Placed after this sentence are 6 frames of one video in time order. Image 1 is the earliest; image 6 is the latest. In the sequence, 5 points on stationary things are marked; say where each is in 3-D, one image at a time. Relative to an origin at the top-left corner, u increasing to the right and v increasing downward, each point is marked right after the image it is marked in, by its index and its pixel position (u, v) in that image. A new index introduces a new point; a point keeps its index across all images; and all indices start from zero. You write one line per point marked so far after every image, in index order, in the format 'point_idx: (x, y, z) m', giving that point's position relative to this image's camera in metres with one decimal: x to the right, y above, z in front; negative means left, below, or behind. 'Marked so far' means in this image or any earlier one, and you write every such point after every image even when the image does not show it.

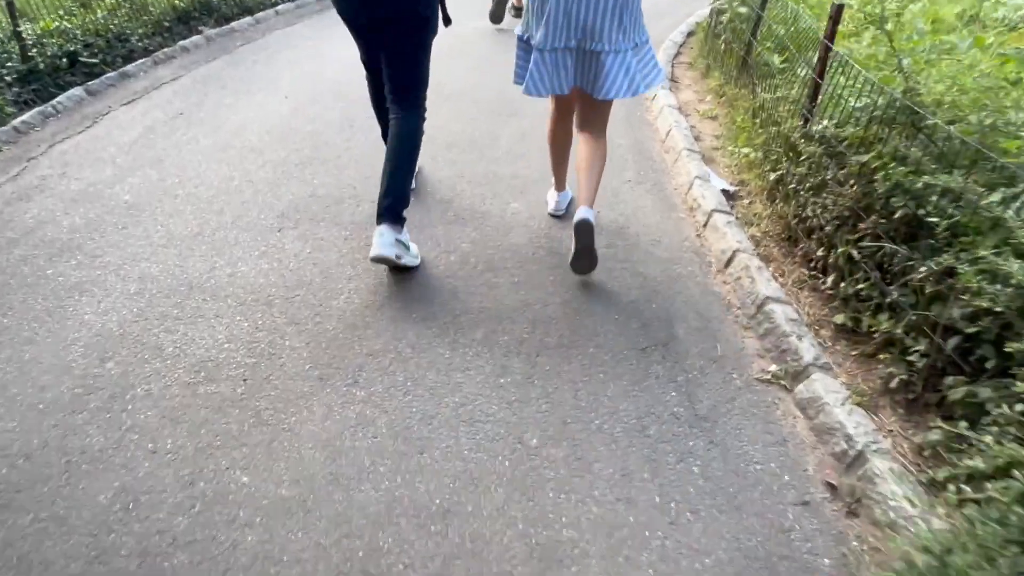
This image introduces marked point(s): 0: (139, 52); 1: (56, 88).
0: (-3.1, +1.9, +5.5) m
1: (-3.2, +1.4, +4.7) m
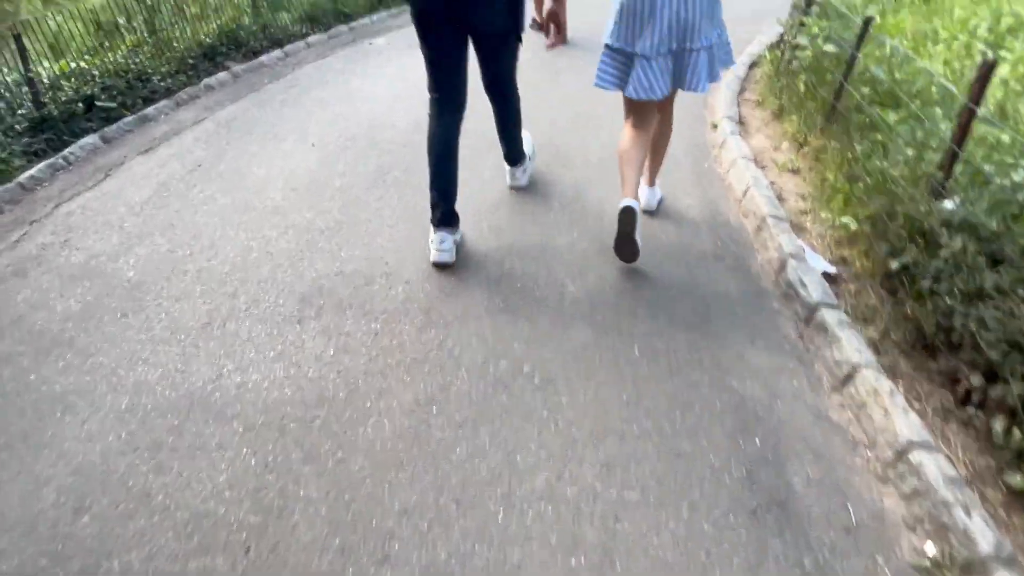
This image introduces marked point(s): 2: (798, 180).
0: (-2.7, +1.5, +5.1) m
1: (-2.9, +1.0, +4.4) m
2: (+1.5, +0.6, +3.6) m
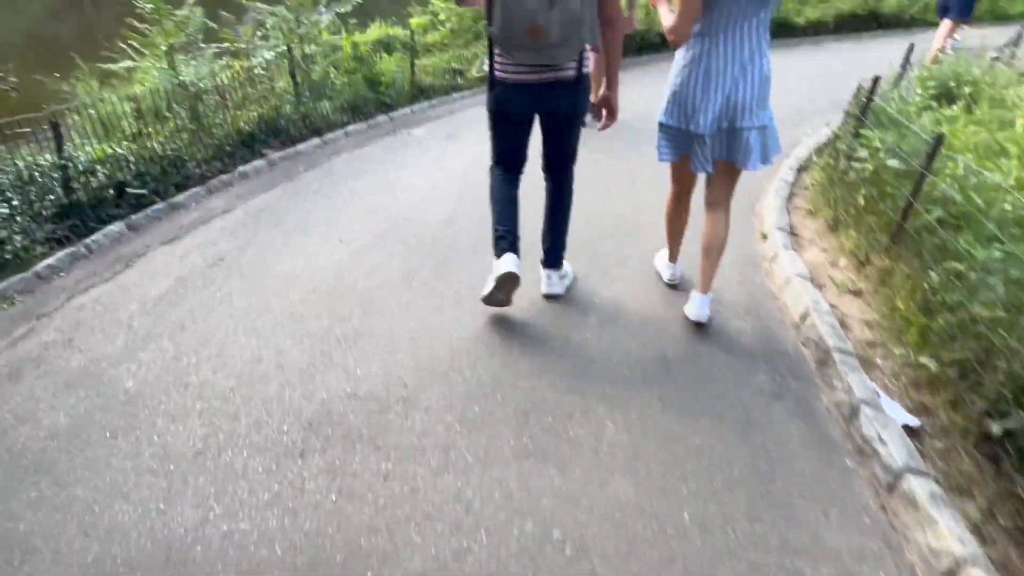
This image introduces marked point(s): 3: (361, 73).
0: (-2.4, +0.8, +5.1) m
1: (-2.7, +0.4, +4.3) m
2: (+1.7, -0.1, +3.3) m
3: (-1.6, +2.4, +7.2) m
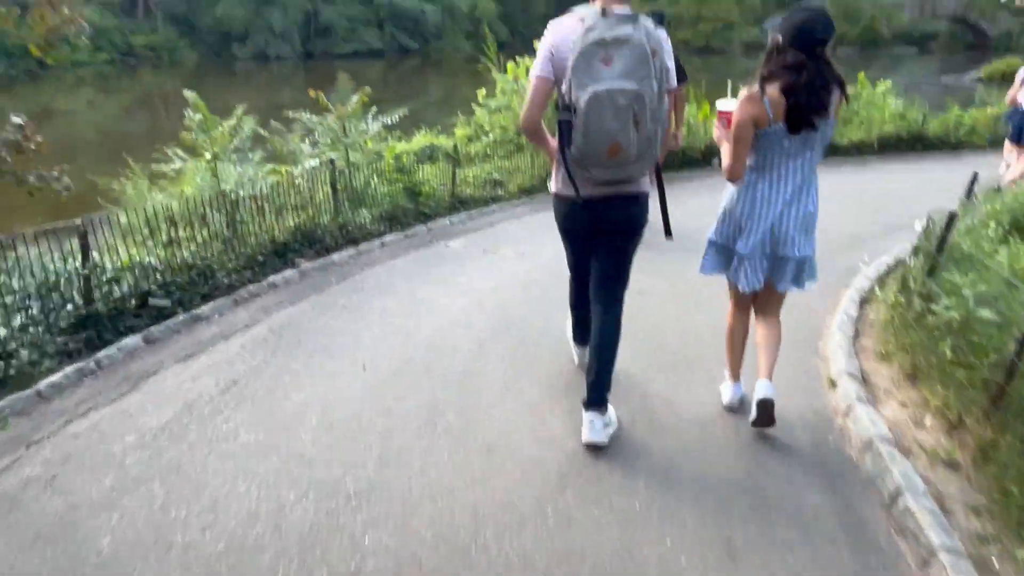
0: (-2.1, 0.0, +4.9) m
1: (-2.5, -0.3, +4.1) m
2: (+1.9, -0.8, +2.8) m
3: (-1.2, +1.1, +7.2) m
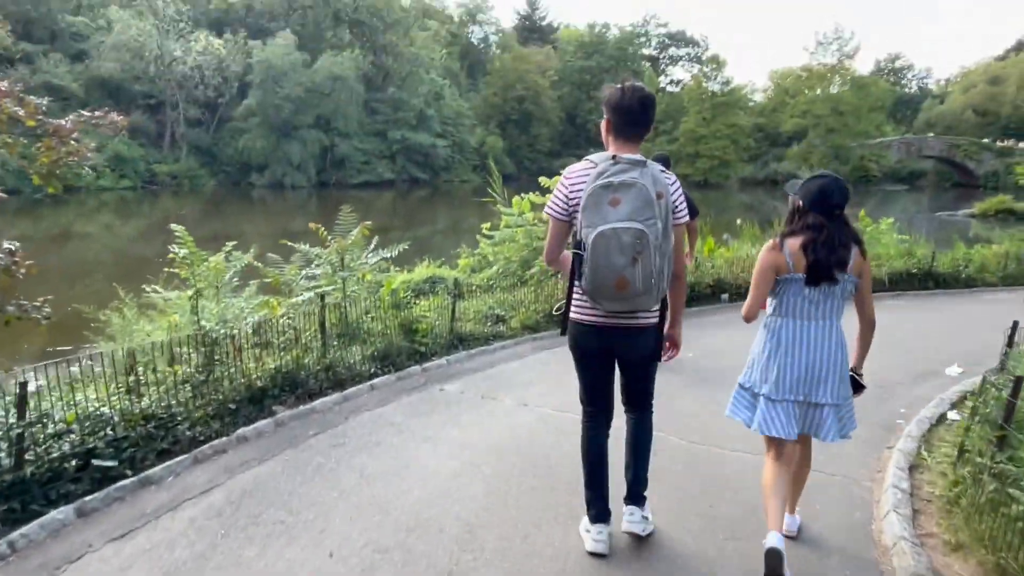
0: (-2.1, -1.0, +4.3) m
1: (-2.5, -1.1, +3.5) m
2: (+1.8, -1.5, +2.1) m
3: (-1.2, -0.3, +6.8) m
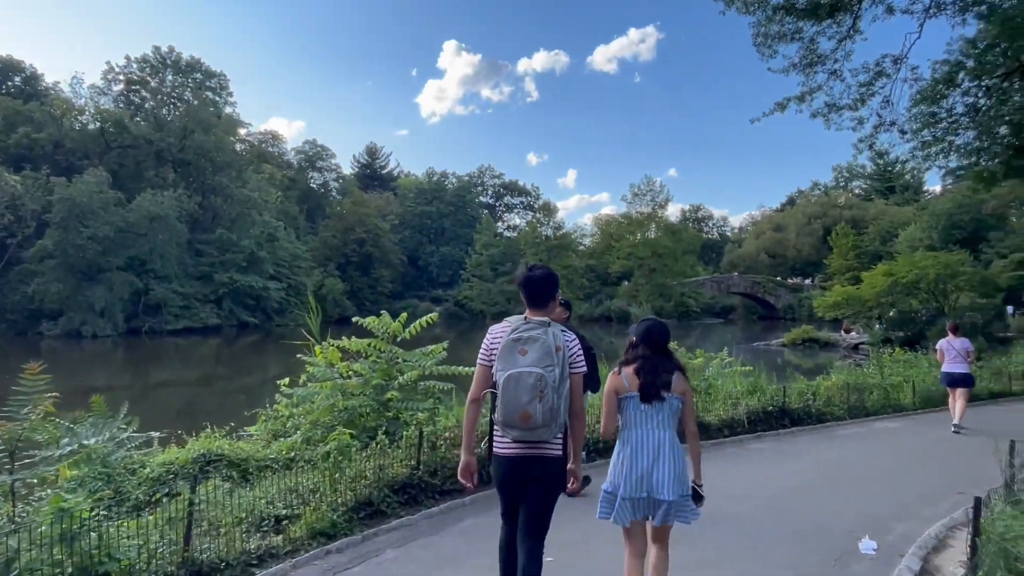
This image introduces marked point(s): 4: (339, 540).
0: (-3.0, -1.8, +1.3) m
1: (-3.2, -1.8, +0.4) m
2: (+1.4, -1.7, 0.0) m
3: (-2.7, -1.6, +4.0) m
4: (-1.5, -2.2, +5.9) m
